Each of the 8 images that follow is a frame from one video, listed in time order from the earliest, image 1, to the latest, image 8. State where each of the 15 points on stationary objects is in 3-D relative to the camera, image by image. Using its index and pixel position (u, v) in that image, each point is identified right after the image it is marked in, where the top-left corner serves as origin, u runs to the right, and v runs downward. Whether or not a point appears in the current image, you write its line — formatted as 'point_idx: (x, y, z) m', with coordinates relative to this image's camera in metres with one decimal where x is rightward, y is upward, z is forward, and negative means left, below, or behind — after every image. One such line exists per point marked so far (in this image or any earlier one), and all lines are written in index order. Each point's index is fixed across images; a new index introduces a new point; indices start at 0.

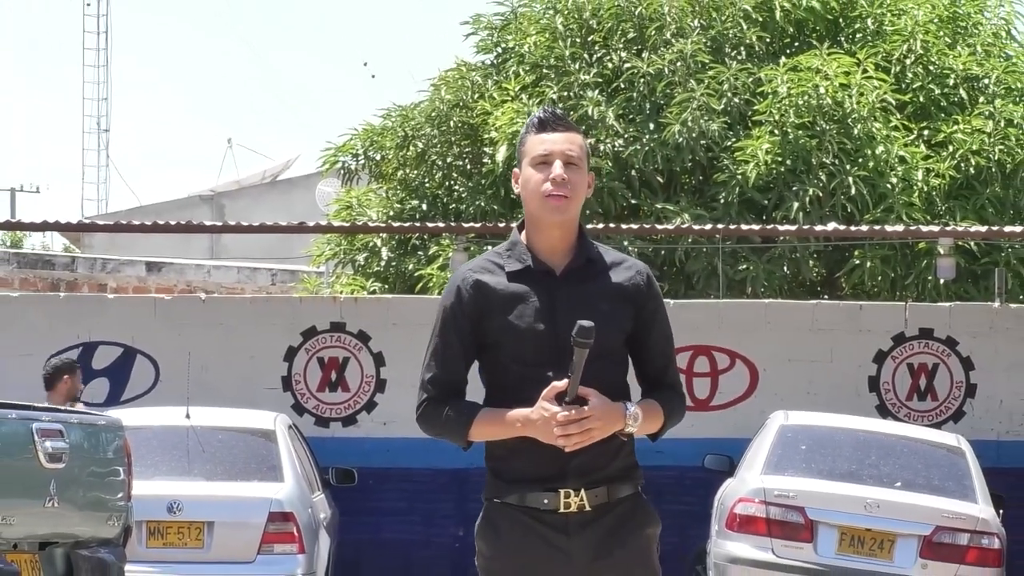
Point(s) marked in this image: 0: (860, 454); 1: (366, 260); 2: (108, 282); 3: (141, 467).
0: (+1.2, -0.6, +8.6) m
1: (-0.7, +0.1, +11.6) m
2: (-2.7, 0.0, +18.4) m
3: (-1.2, -0.6, +8.2) m
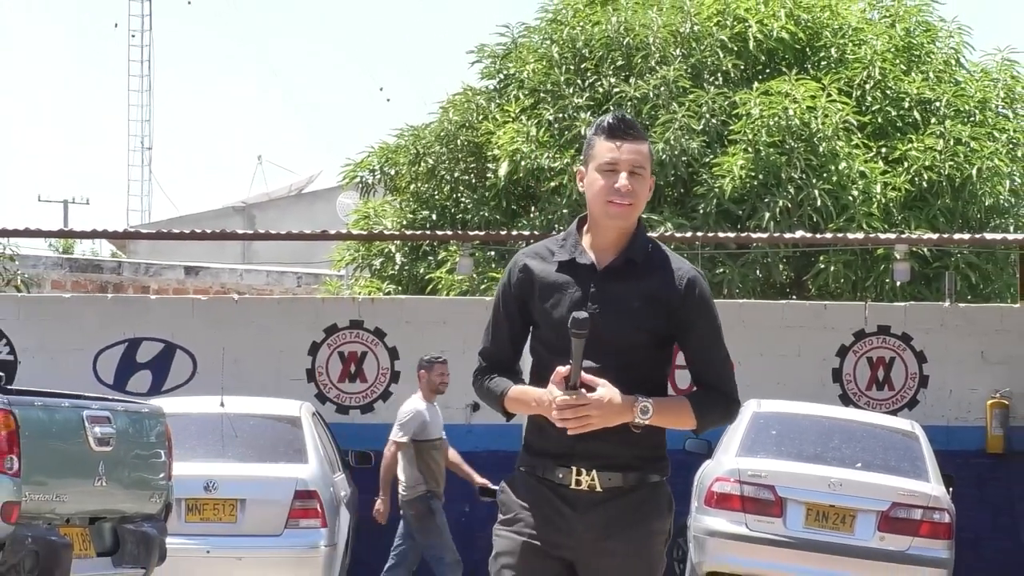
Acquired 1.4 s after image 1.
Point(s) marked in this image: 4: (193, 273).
0: (+1.2, -0.6, +9.7) m
1: (-0.6, +0.1, +12.6) m
2: (-2.6, 0.0, +19.4) m
3: (-1.2, -0.6, +9.2) m
4: (-2.3, +0.1, +19.9) m
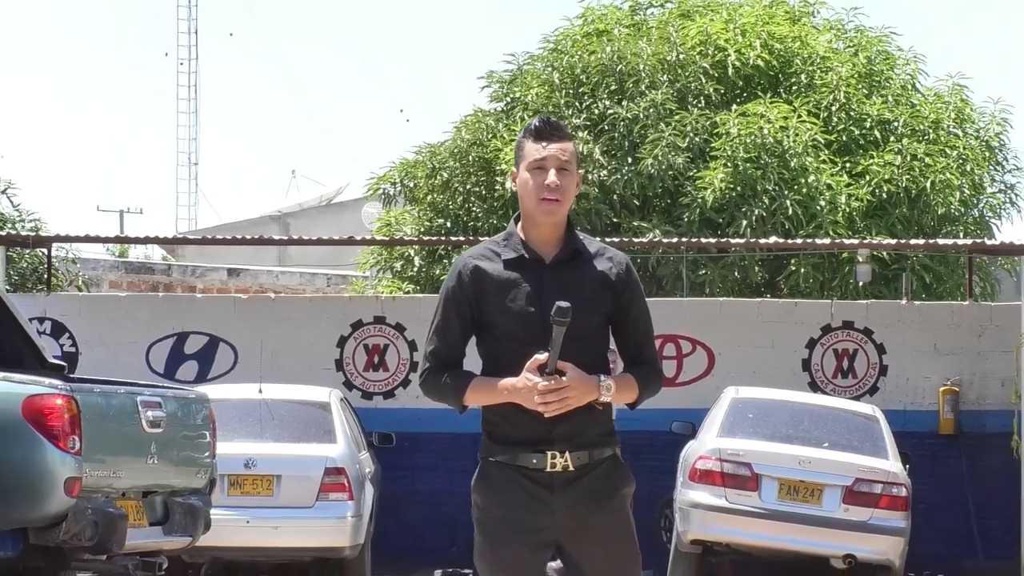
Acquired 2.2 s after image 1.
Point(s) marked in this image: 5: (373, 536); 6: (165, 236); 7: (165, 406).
0: (+1.2, -0.6, +11.0) m
1: (-0.6, +0.1, +13.9) m
2: (-2.5, 0.0, +20.8) m
3: (-1.2, -0.6, +10.5) m
4: (-2.2, +0.1, +21.2) m
5: (-0.6, -1.1, +11.2) m
6: (-1.5, +0.2, +11.6) m
7: (-1.1, -0.4, +7.4) m
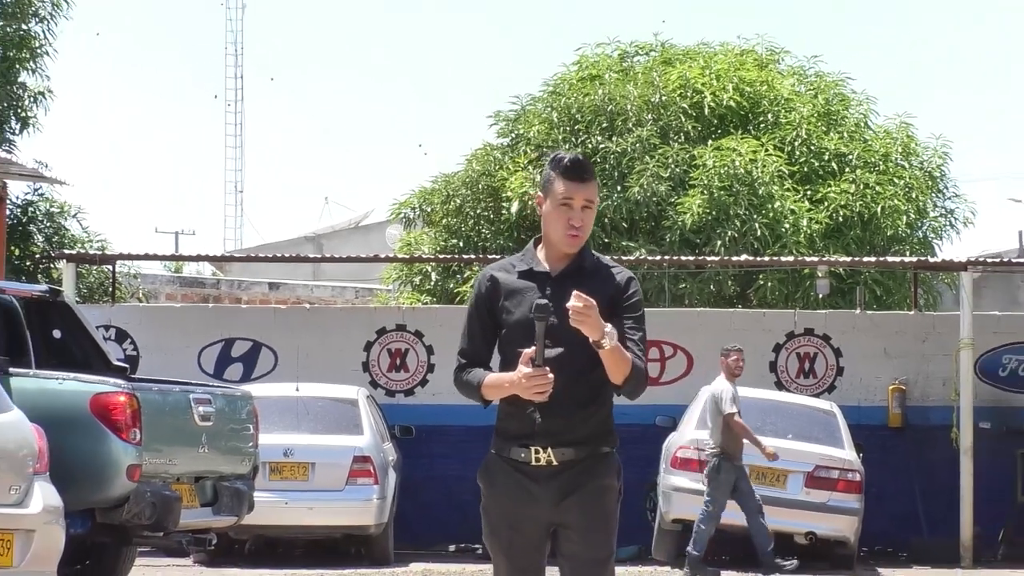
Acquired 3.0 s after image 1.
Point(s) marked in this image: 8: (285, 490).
0: (+1.2, -0.6, +12.7) m
1: (-0.6, 0.0, +15.6) m
2: (-2.4, -0.1, +22.5) m
3: (-1.1, -0.6, +12.2) m
4: (-2.1, 0.0, +22.9) m
5: (-0.6, -1.1, +12.9) m
6: (-1.5, +0.2, +13.3) m
7: (-1.1, -0.4, +9.1) m
8: (-1.0, -0.9, +11.0) m
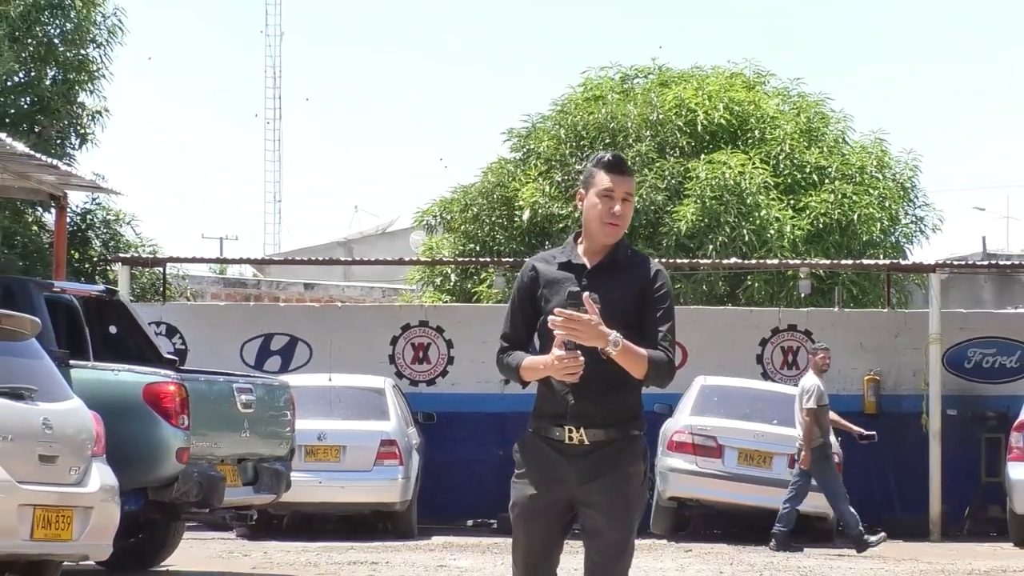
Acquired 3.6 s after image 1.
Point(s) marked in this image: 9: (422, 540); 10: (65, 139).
0: (+1.3, -0.6, +14.0) m
1: (-0.5, 0.0, +17.1) m
2: (-2.2, -0.1, +23.9) m
3: (-1.1, -0.6, +13.7) m
4: (-2.0, 0.0, +24.3) m
5: (-0.5, -1.1, +14.3) m
6: (-1.5, +0.2, +14.7) m
7: (-1.0, -0.4, +10.5) m
8: (-0.9, -0.9, +12.4) m
9: (-0.5, -1.4, +14.3) m
10: (-2.6, +0.9, +15.0) m
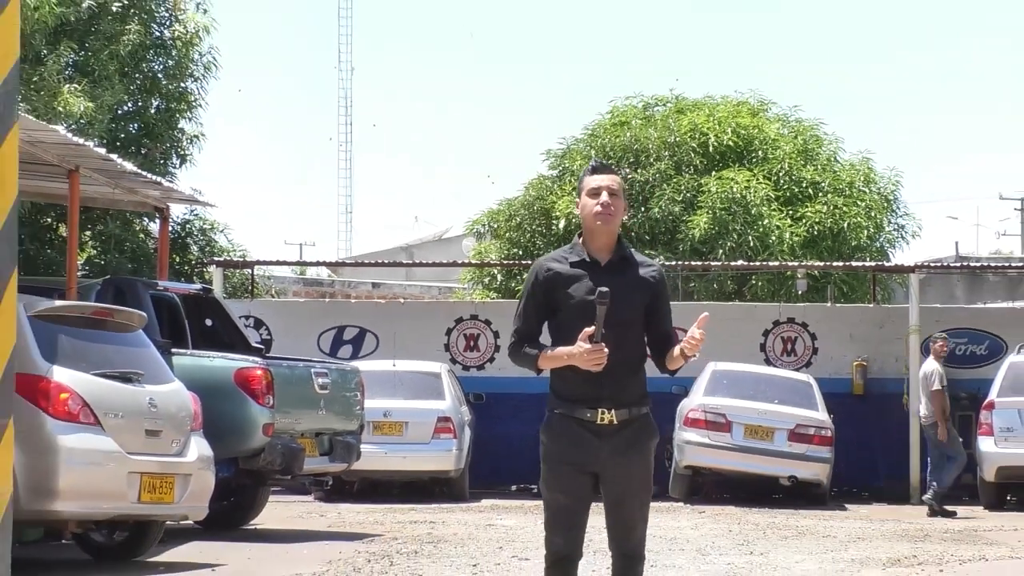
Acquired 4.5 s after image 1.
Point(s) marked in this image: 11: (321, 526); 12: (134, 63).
0: (+1.5, -0.6, +16.4) m
1: (-0.2, +0.1, +19.5) m
2: (-1.7, 0.0, +26.4) m
3: (-0.9, -0.6, +16.1) m
4: (-1.4, +0.1, +26.8) m
5: (-0.3, -1.1, +16.8) m
6: (-1.2, +0.2, +17.2) m
7: (-0.9, -0.4, +12.9) m
8: (-0.7, -0.9, +14.9) m
9: (-0.3, -1.4, +16.8) m
10: (-2.3, +0.9, +17.4) m
11: (-1.2, -1.5, +15.8) m
12: (-2.5, +1.5, +17.1) m
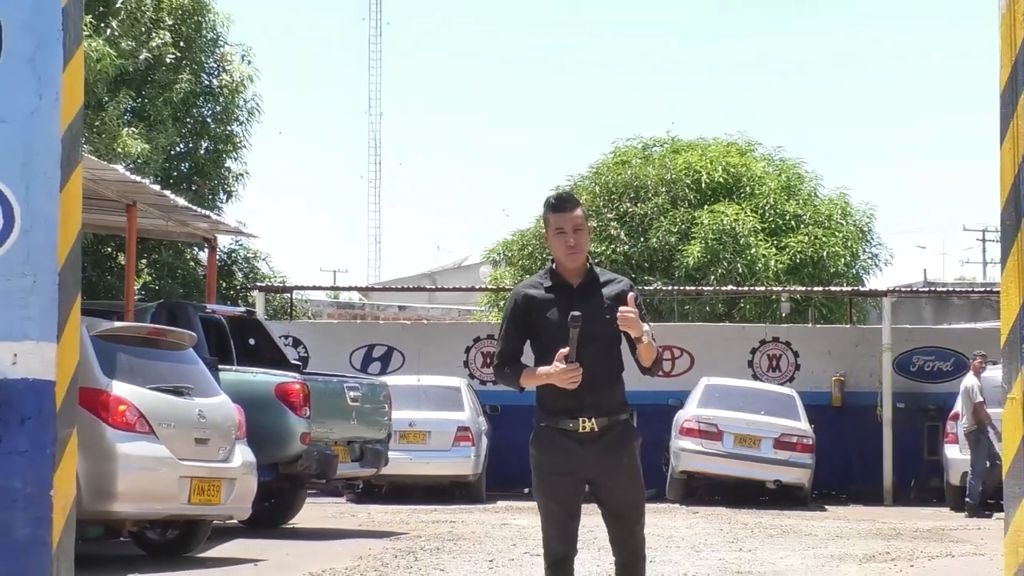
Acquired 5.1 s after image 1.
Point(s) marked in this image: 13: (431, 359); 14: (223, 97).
0: (+1.6, -0.8, +18.3) m
1: (0.0, -0.1, +21.4) m
2: (-1.5, -0.2, +28.3) m
3: (-0.8, -0.8, +18.0) m
4: (-1.2, -0.2, +28.7) m
5: (-0.2, -1.3, +18.6) m
6: (-1.1, 0.0, +19.1) m
7: (-0.9, -0.6, +14.8) m
8: (-0.7, -1.0, +16.8) m
9: (-0.2, -1.5, +18.6) m
10: (-2.2, +0.7, +19.4) m
11: (-1.1, -1.6, +17.7) m
12: (-2.4, +1.3, +19.0) m
13: (-0.6, -0.5, +19.1) m
14: (-2.2, +1.4, +19.4) m
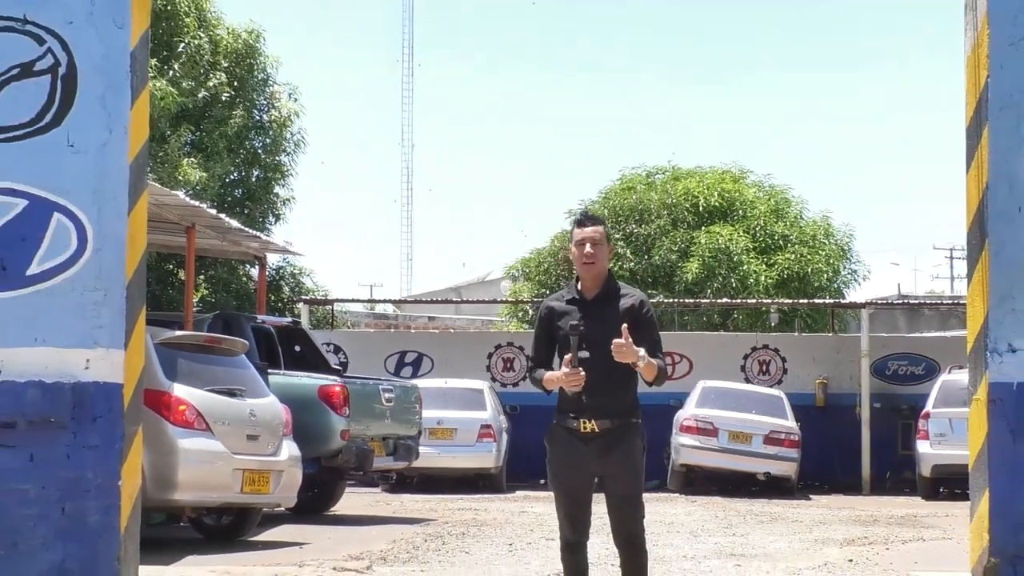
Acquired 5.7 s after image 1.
0: (+1.7, -0.9, +20.5) m
1: (+0.1, -0.2, +23.6) m
2: (-1.3, -0.4, +30.5) m
3: (-0.7, -0.9, +20.2) m
4: (-1.0, -0.3, +31.0) m
5: (0.0, -1.4, +20.9) m
6: (-1.0, -0.1, +21.3) m
7: (-0.8, -0.7, +17.1) m
8: (-0.5, -1.1, +19.0) m
9: (0.0, -1.6, +20.9) m
10: (-2.1, +0.6, +21.6) m
11: (-1.0, -1.7, +20.0) m
12: (-2.2, +1.2, +21.3) m
13: (-0.4, -0.6, +21.4) m
14: (-2.0, +1.3, +21.7) m
